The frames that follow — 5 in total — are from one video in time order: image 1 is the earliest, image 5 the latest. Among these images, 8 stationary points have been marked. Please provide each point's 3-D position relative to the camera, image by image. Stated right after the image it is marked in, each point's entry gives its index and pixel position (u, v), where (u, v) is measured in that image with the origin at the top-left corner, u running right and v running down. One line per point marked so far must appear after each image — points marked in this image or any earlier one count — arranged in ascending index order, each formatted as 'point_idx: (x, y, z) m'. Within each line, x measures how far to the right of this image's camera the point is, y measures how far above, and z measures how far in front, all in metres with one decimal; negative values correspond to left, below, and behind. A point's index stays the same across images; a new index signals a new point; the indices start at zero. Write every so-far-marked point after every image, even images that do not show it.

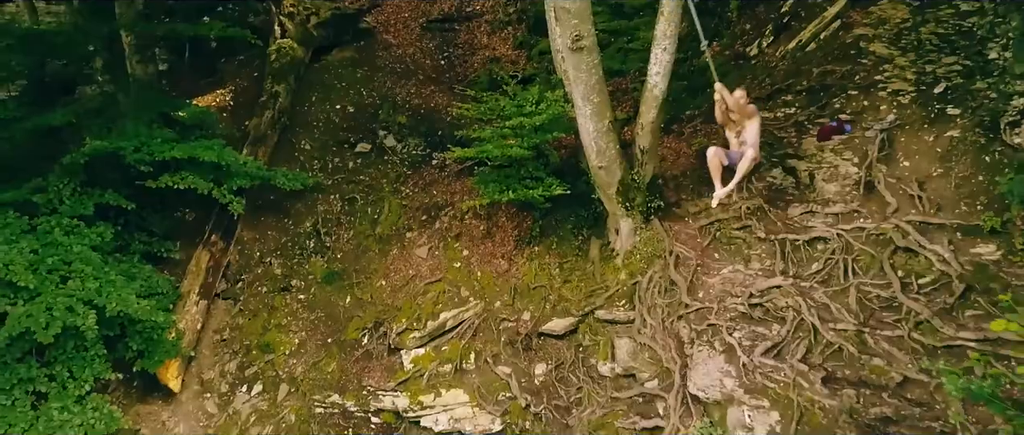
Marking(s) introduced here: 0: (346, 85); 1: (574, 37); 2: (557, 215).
0: (-1.2, +1.0, +5.5) m
1: (+0.3, +0.8, +3.4) m
2: (+0.3, 0.0, +4.3) m
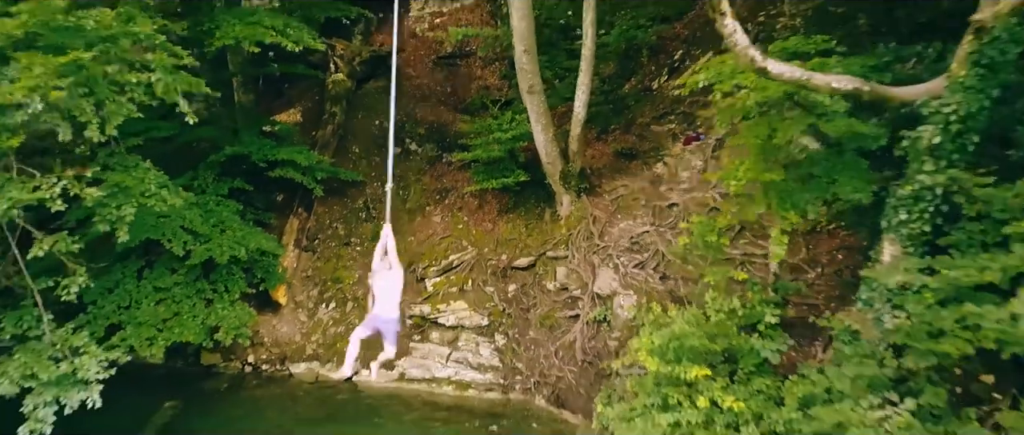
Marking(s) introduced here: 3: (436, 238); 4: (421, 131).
0: (-1.4, +1.2, +7.8) m
1: (+0.1, +1.0, +5.7) m
2: (+0.1, +0.2, +6.6) m
3: (-0.7, -0.2, +6.7) m
4: (-0.9, +0.9, +7.6) m
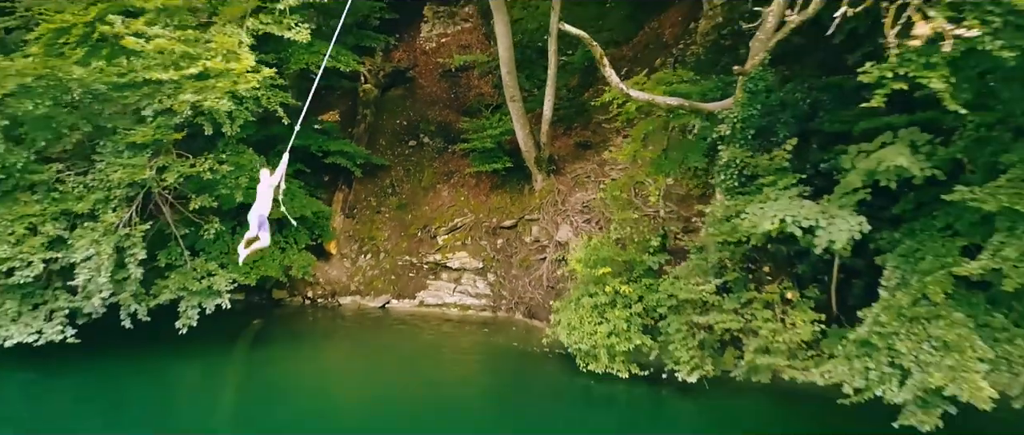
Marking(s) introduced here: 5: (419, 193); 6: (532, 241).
0: (-1.5, +1.5, +10.2) m
1: (0.0, +1.3, +8.1) m
2: (0.0, +0.5, +9.0) m
3: (-0.8, +0.1, +9.1) m
4: (-1.1, +1.2, +9.9) m
5: (-1.2, +0.3, +9.4) m
6: (+0.2, -0.3, +8.2) m
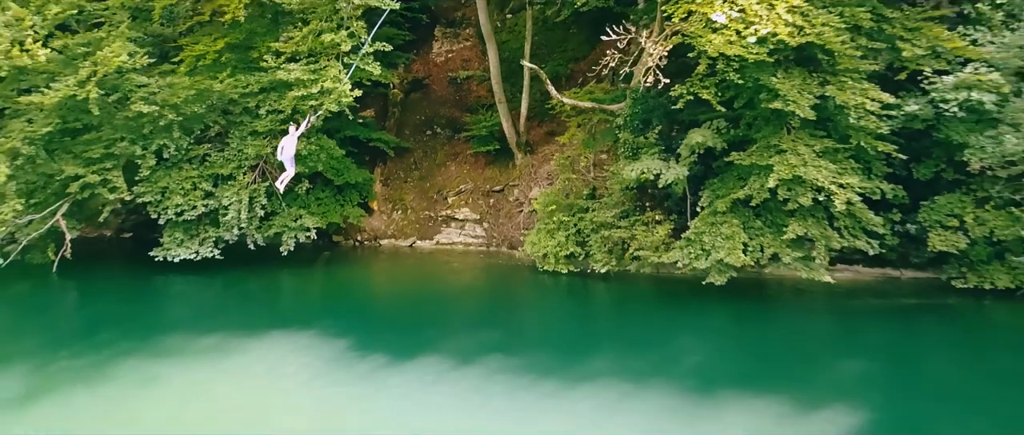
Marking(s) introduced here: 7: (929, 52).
0: (-1.7, +2.1, +13.9) m
1: (-0.2, +1.9, +11.8) m
2: (-0.2, +1.1, +12.7) m
3: (-1.0, +0.7, +12.8) m
4: (-1.3, +1.8, +13.6) m
5: (-1.4, +0.9, +13.1) m
6: (0.0, +0.3, +11.9) m
7: (+4.5, +1.8, +7.9) m
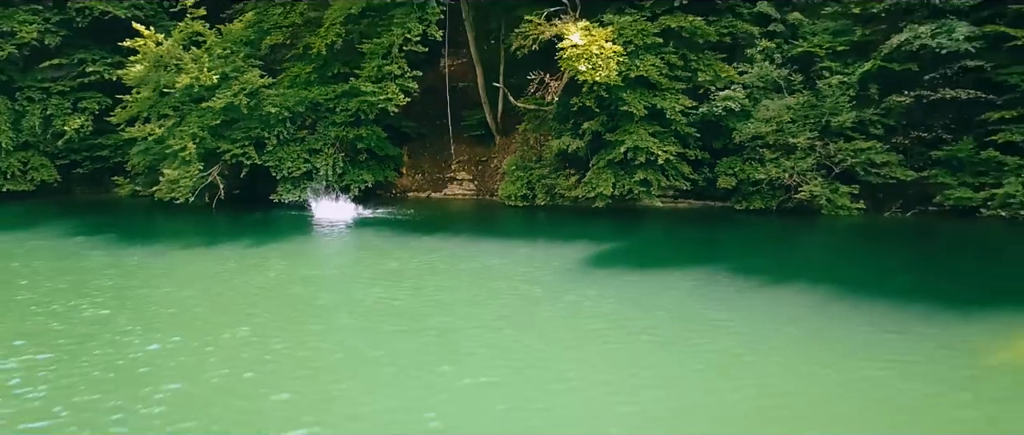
0: (-2.2, +3.1, +20.5) m
1: (-0.7, +2.9, +18.4) m
2: (-0.7, +2.1, +19.3) m
3: (-1.5, +1.7, +19.4) m
4: (-1.8, +2.8, +20.2) m
5: (-1.9, +1.9, +19.7) m
6: (-0.5, +1.3, +18.5) m
7: (+4.0, +2.7, +14.5) m
